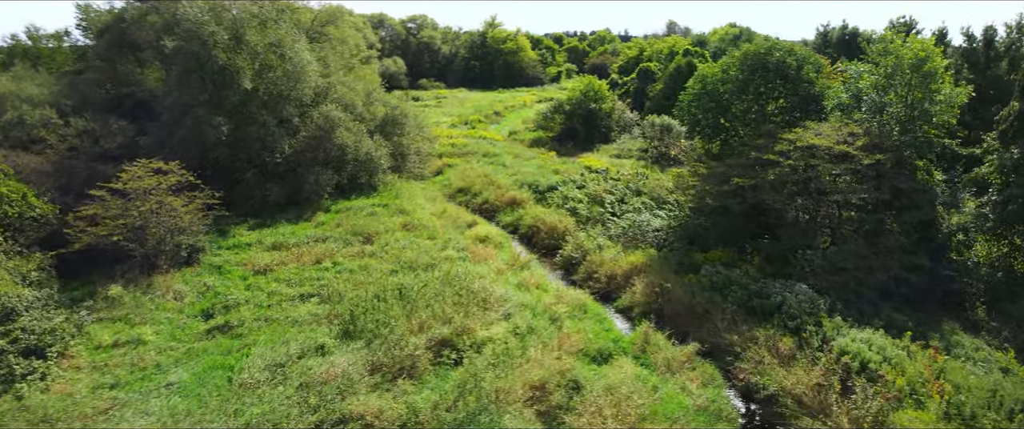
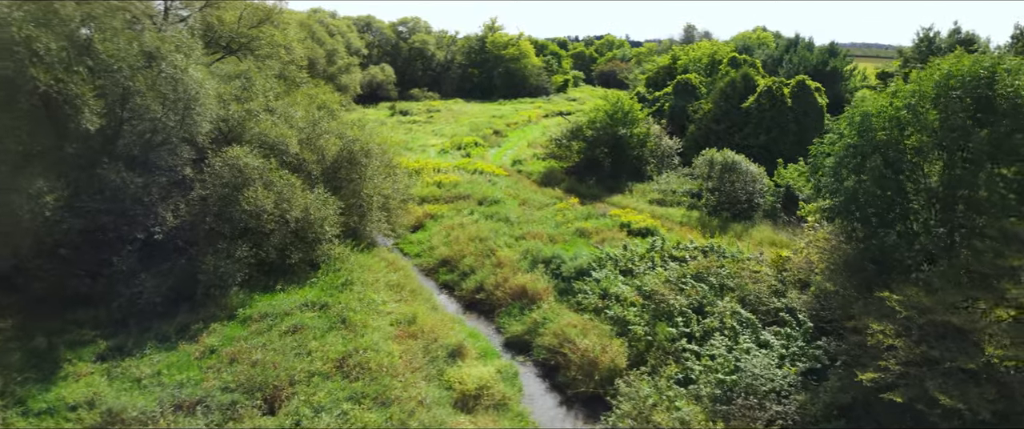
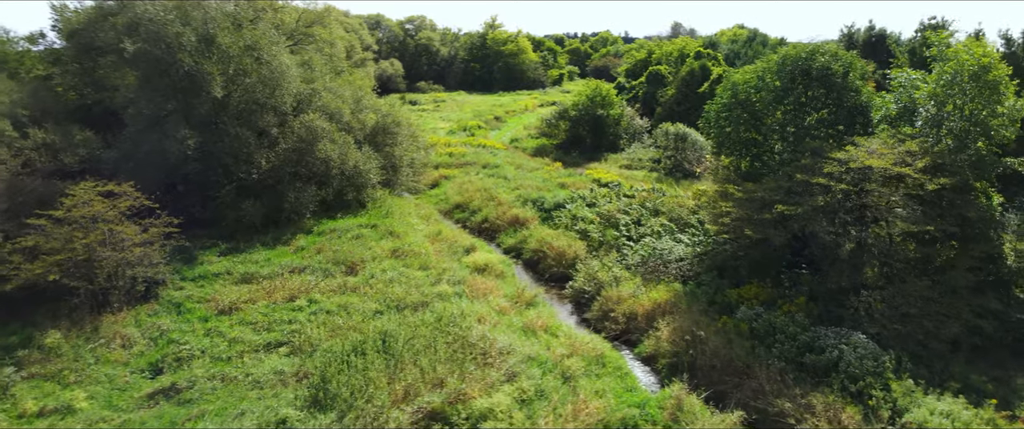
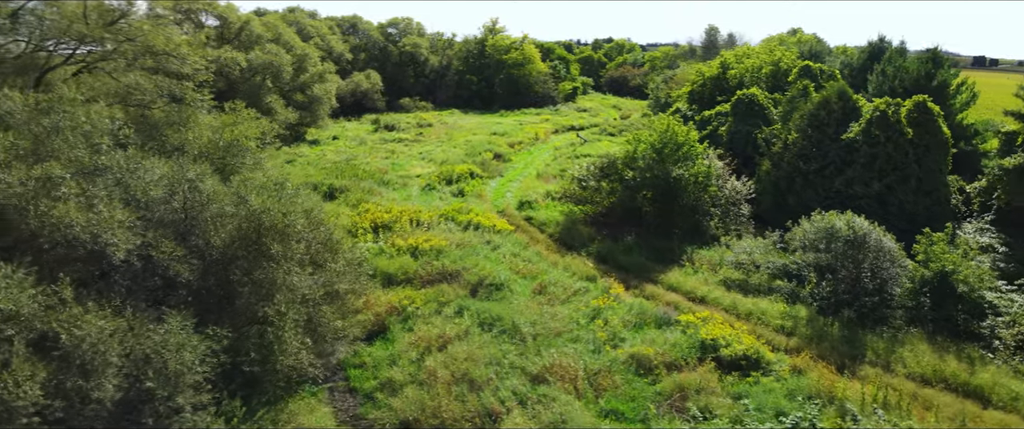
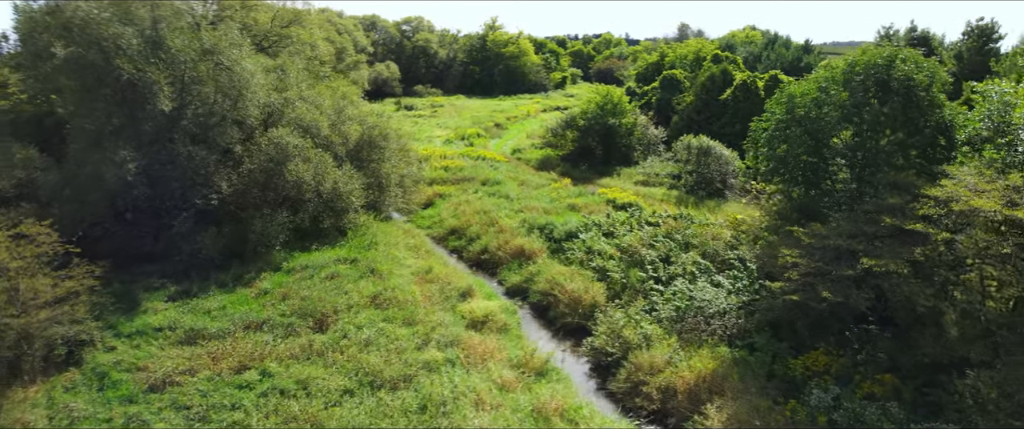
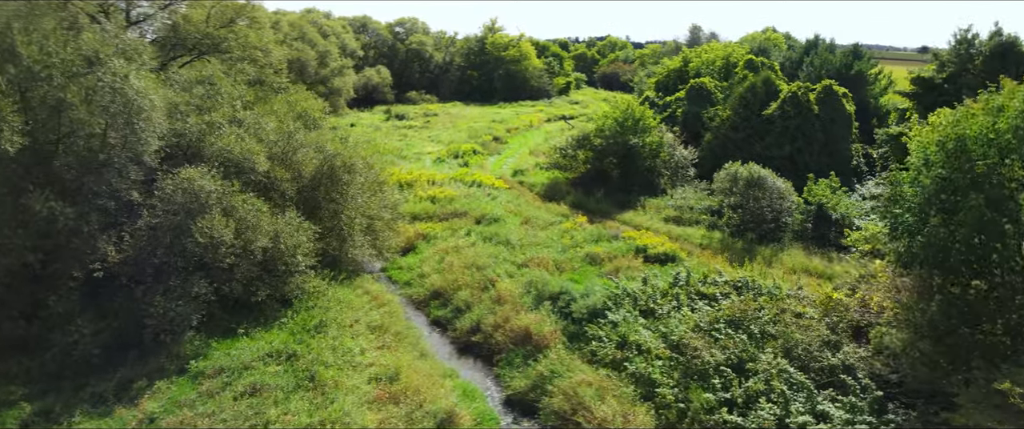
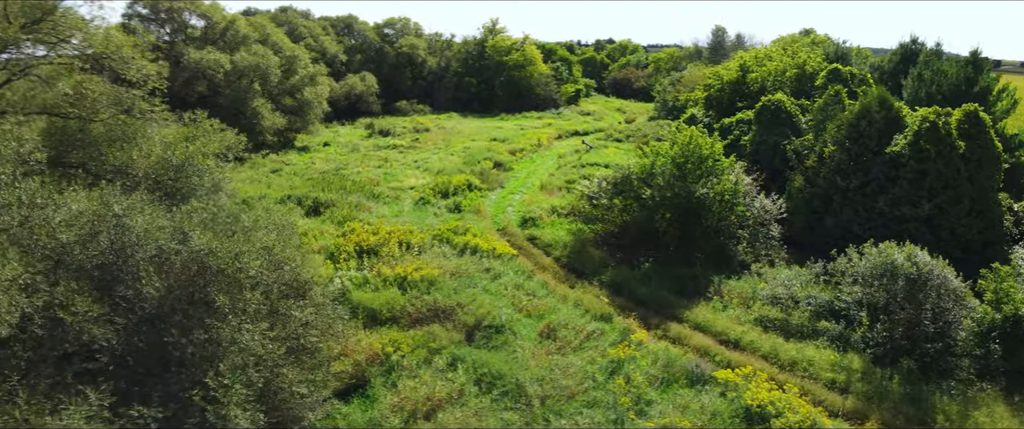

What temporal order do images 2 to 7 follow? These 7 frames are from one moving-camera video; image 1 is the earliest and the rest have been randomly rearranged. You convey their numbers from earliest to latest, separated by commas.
3, 5, 2, 6, 4, 7
